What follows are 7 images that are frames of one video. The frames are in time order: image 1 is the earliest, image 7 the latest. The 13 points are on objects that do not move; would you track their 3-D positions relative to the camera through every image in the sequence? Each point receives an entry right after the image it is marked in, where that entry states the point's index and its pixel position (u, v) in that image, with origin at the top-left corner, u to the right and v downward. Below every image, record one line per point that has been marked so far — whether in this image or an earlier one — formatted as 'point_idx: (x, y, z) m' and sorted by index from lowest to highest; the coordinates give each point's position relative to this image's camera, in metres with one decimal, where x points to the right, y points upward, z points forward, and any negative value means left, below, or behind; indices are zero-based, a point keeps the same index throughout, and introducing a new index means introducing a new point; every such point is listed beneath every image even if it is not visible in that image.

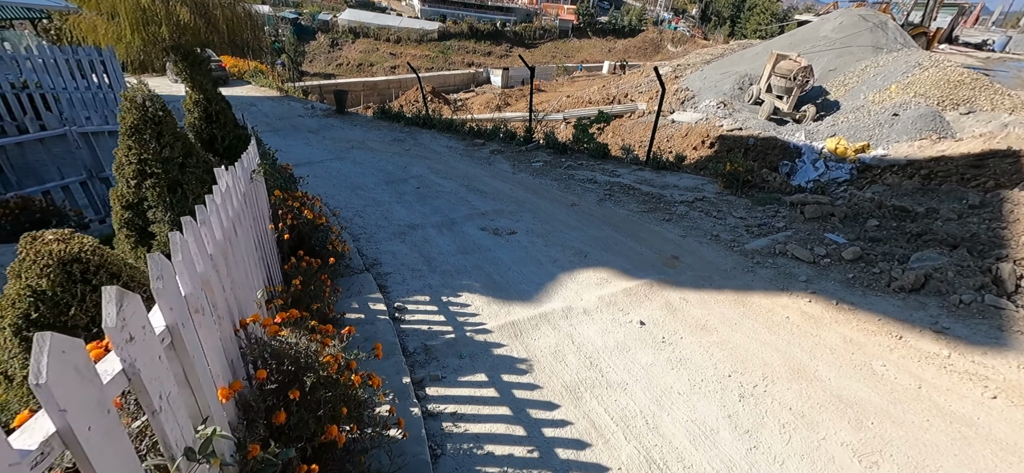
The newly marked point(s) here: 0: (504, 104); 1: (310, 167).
0: (-0.5, +5.4, +18.7) m
1: (-3.1, +1.1, +7.3) m
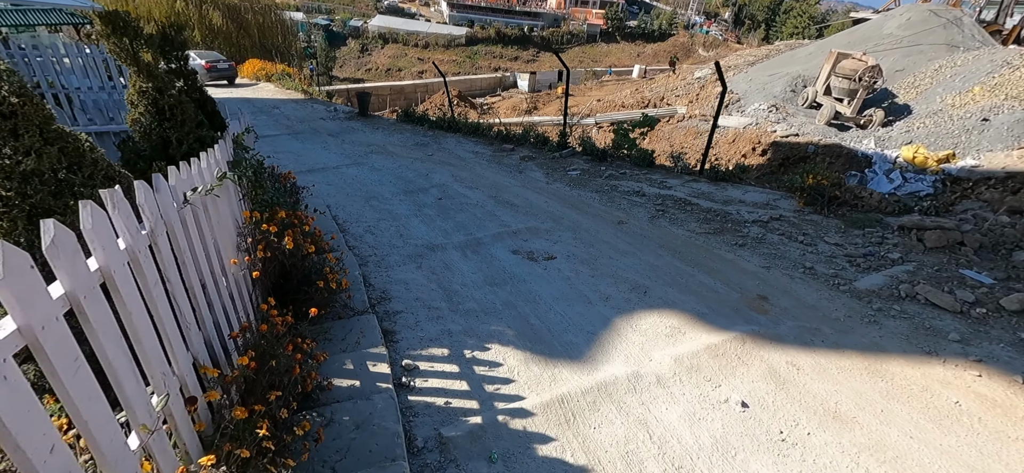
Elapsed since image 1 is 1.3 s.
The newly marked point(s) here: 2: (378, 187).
0: (+0.6, +5.0, +18.0) m
1: (-2.7, +0.9, +6.6) m
2: (-1.7, +0.7, +6.1) m
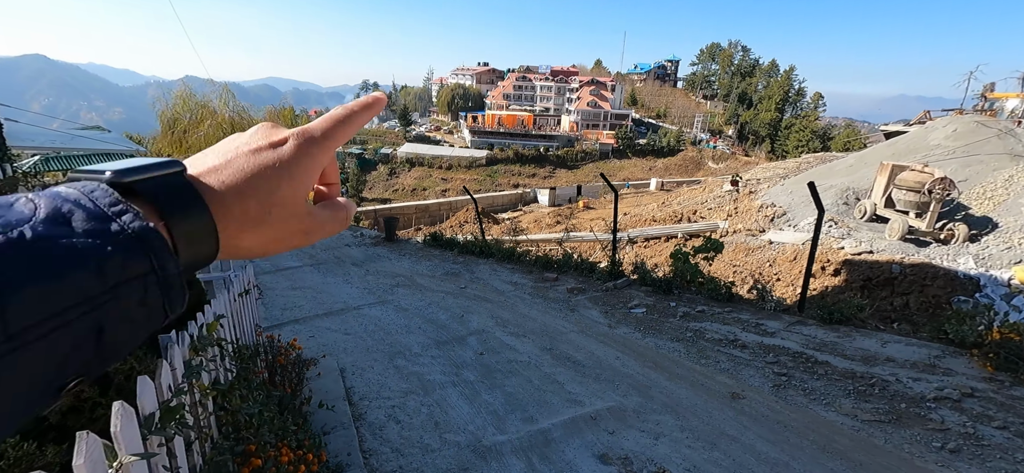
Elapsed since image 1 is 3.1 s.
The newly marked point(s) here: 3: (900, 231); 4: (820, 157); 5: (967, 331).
0: (+1.7, +0.5, +17.5) m
1: (-2.0, -1.0, +5.6) m
2: (-1.2, -1.1, +5.0) m
3: (+8.0, +0.1, +9.7) m
4: (+12.5, +3.2, +19.0) m
5: (+3.6, -0.7, +3.7) m
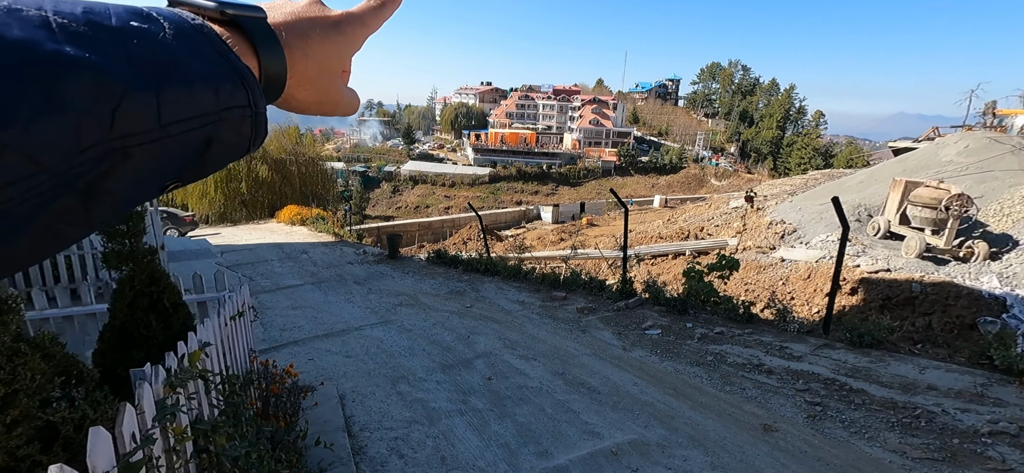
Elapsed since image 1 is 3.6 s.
0: (+1.8, -0.1, +17.3) m
1: (-1.9, -1.2, +5.4) m
2: (-1.1, -1.2, +4.8) m
3: (+8.2, -0.2, +9.4) m
4: (+12.7, +2.5, +18.8) m
5: (+3.7, -0.9, +3.5) m
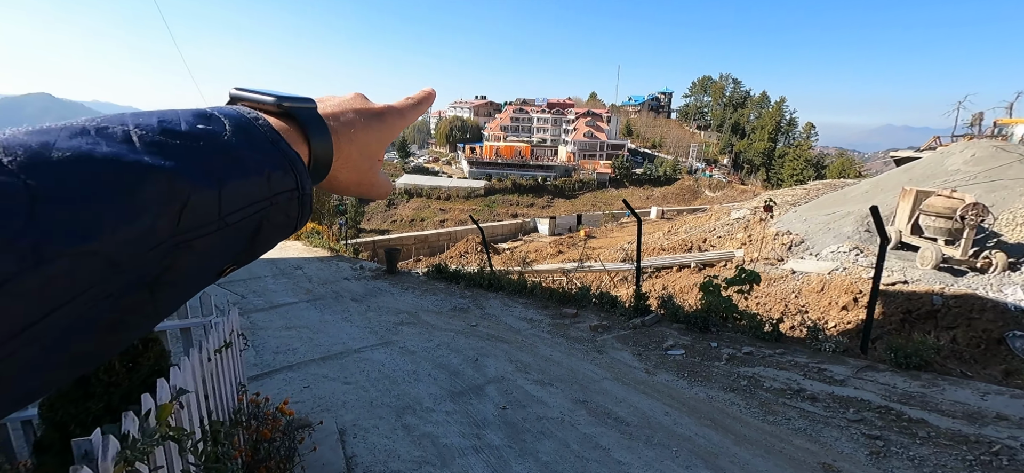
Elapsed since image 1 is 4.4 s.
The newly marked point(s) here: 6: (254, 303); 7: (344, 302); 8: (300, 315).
0: (+1.8, -0.6, +17.0) m
1: (-1.8, -1.4, +5.0) m
2: (-0.9, -1.4, +4.4) m
3: (+8.2, -0.4, +9.1) m
4: (+12.7, +2.1, +18.7) m
5: (+3.8, -1.0, +3.1) m
6: (-4.5, -1.2, +8.2) m
7: (-3.0, -1.2, +8.3) m
8: (-3.3, -1.2, +7.3) m
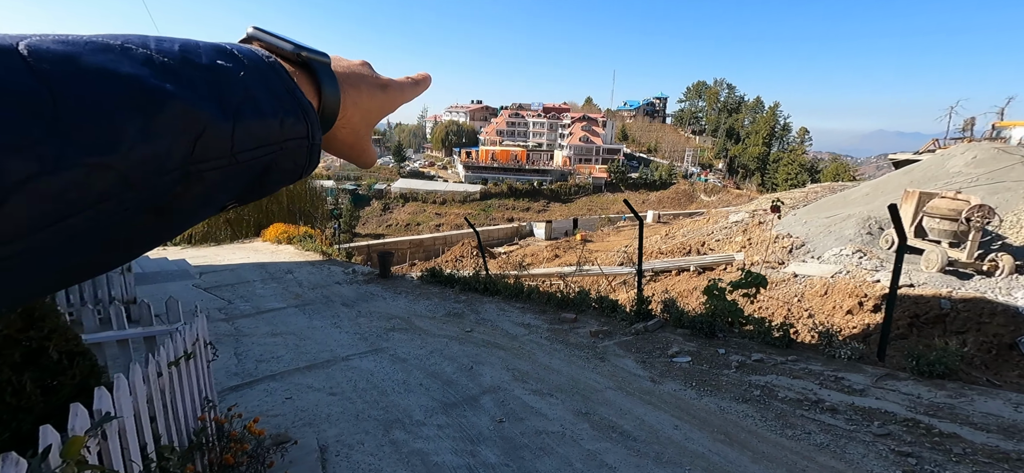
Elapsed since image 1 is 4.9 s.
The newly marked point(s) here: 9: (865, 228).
0: (+1.7, -0.7, +16.7) m
1: (-1.8, -1.4, +4.7) m
2: (-1.0, -1.4, +4.1) m
3: (+8.2, -0.5, +8.9) m
4: (+12.5, +2.0, +18.5) m
5: (+3.8, -1.0, +2.9) m
6: (-4.6, -1.2, +7.9) m
7: (-3.0, -1.2, +8.0) m
8: (-3.4, -1.3, +7.0) m
9: (+8.7, +0.2, +11.5) m
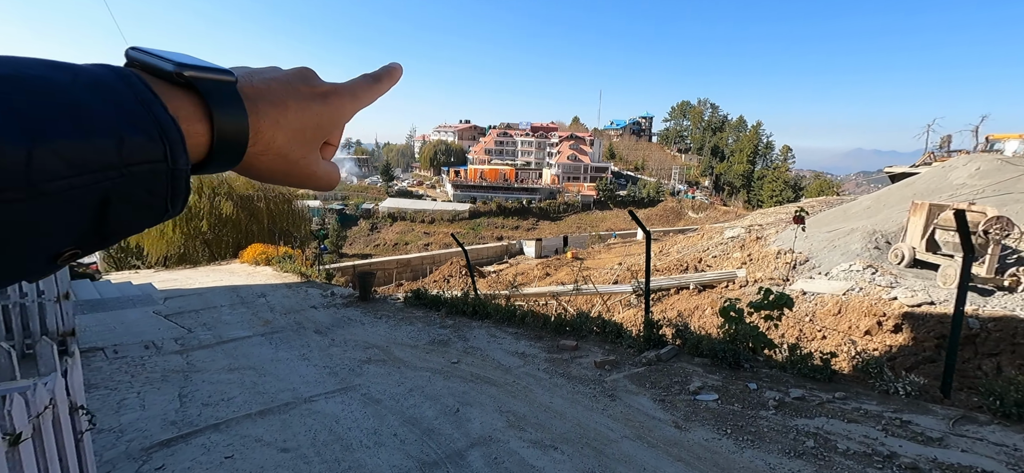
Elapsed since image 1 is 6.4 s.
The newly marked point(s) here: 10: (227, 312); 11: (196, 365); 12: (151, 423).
0: (+1.4, -1.3, +16.0) m
1: (-1.9, -1.5, +3.9) m
2: (-1.0, -1.5, +3.3) m
3: (+8.0, -0.7, +8.4) m
4: (+12.1, +1.4, +18.2) m
5: (+3.8, -1.0, +2.2) m
6: (-4.7, -1.5, +7.1) m
7: (-3.1, -1.5, +7.1) m
8: (-3.5, -1.5, +6.2) m
9: (+8.5, -0.1, +11.0) m
10: (-5.4, -1.4, +8.8) m
11: (-3.8, -1.6, +5.7) m
12: (-3.0, -1.6, +3.9) m
